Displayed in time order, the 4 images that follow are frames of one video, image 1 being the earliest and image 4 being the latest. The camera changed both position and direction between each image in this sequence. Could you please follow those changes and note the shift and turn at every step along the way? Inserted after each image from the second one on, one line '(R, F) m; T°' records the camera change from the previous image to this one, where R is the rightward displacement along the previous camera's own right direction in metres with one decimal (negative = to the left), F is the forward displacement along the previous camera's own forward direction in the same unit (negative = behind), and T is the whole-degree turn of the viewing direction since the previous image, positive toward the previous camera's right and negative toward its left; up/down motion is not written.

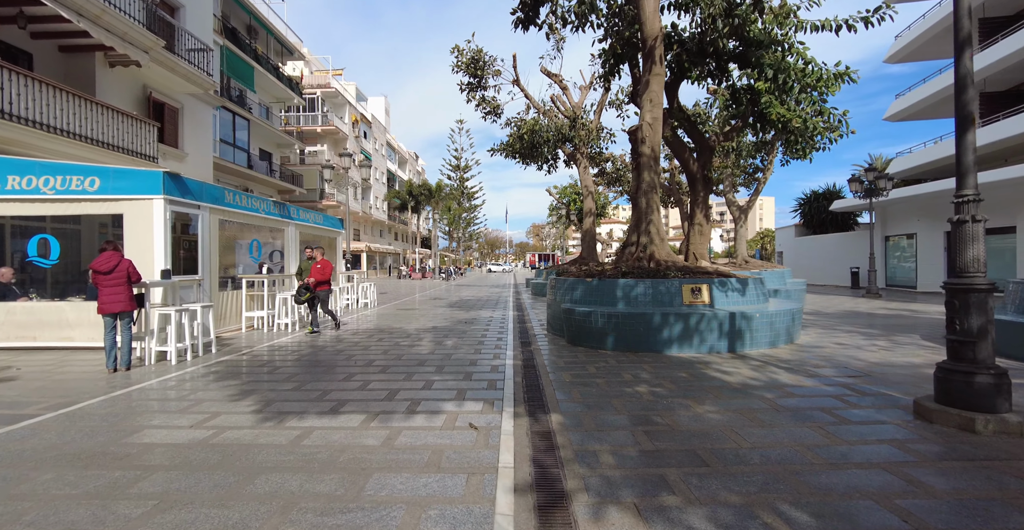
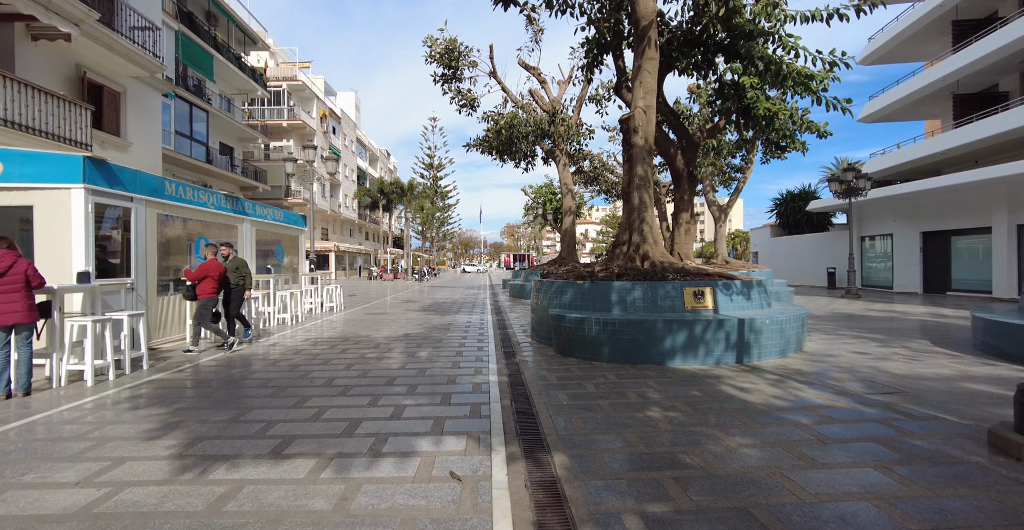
(-0.1, +0.8) m; +3°
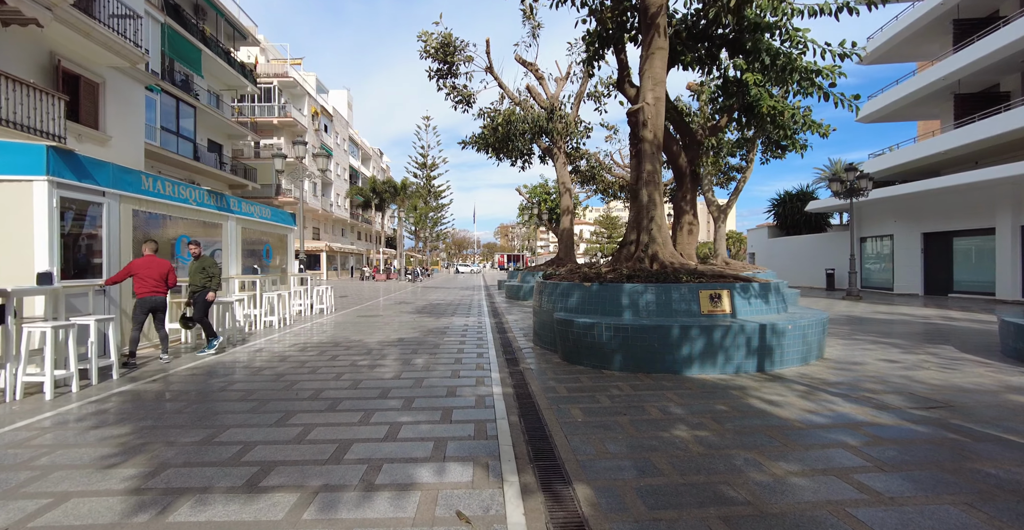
(-0.1, +0.4) m; +1°
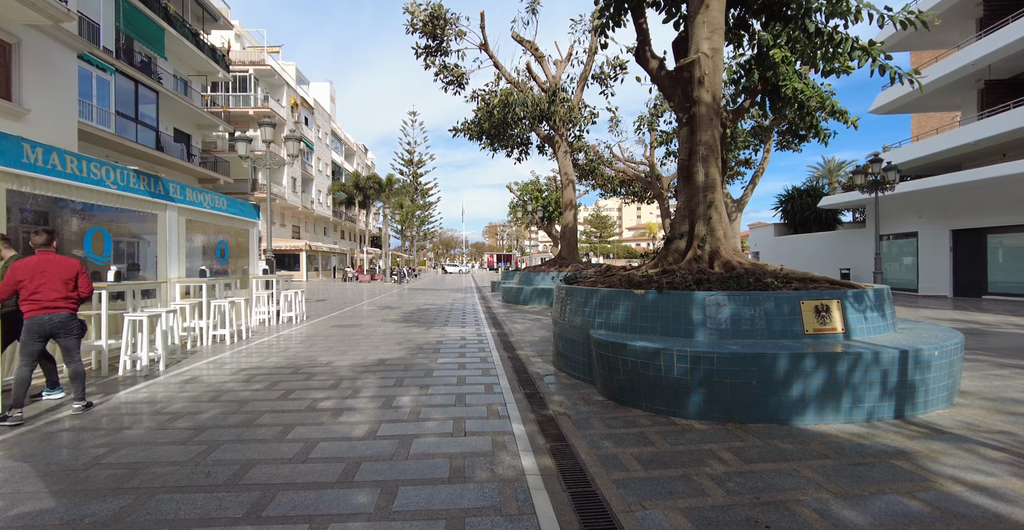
(-0.4, +1.7) m; +2°
